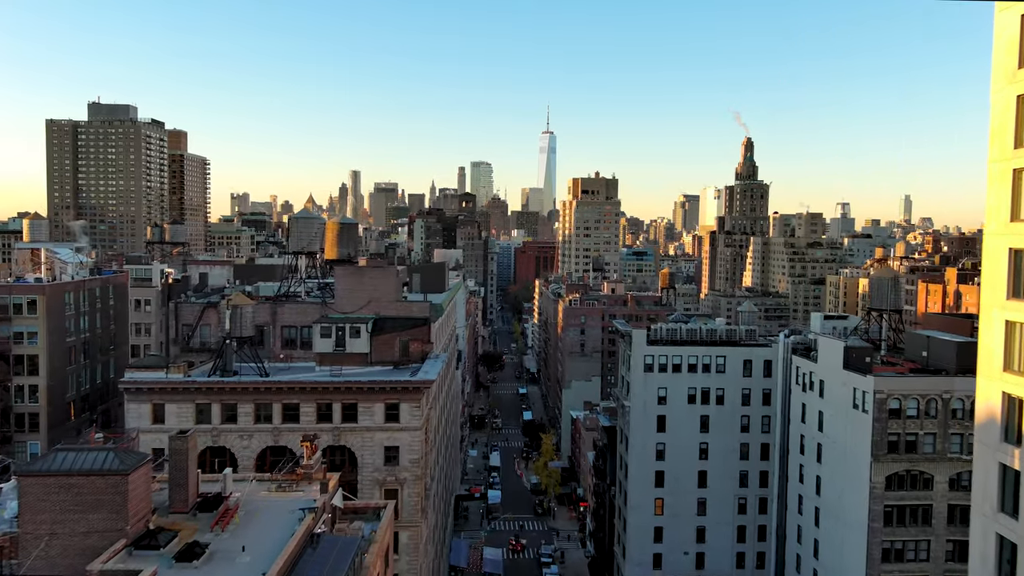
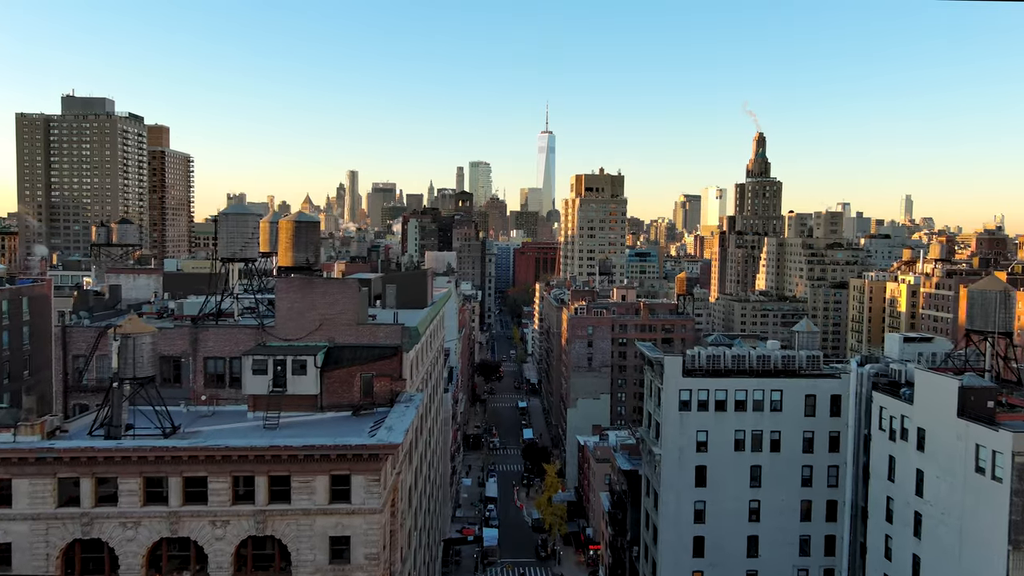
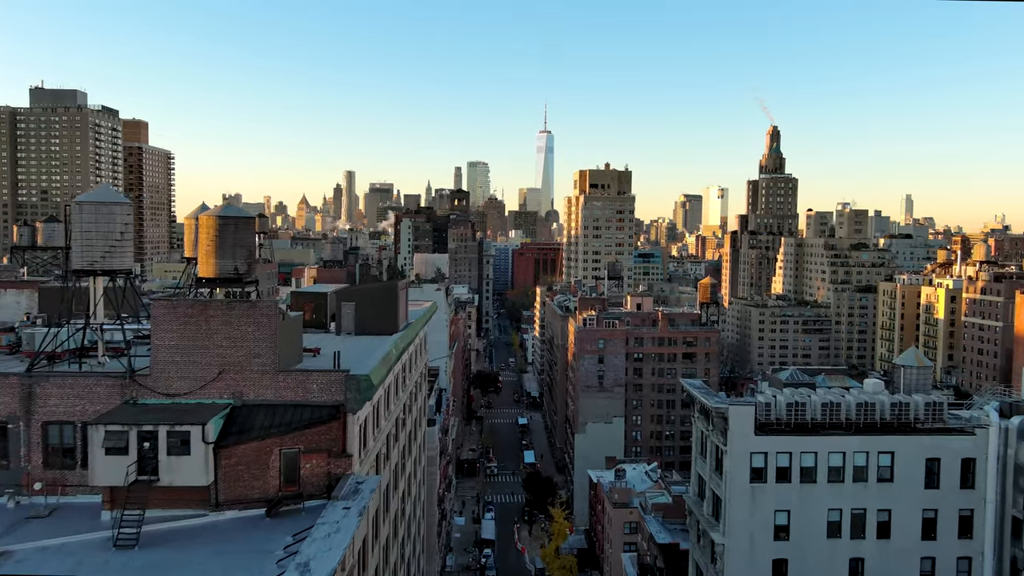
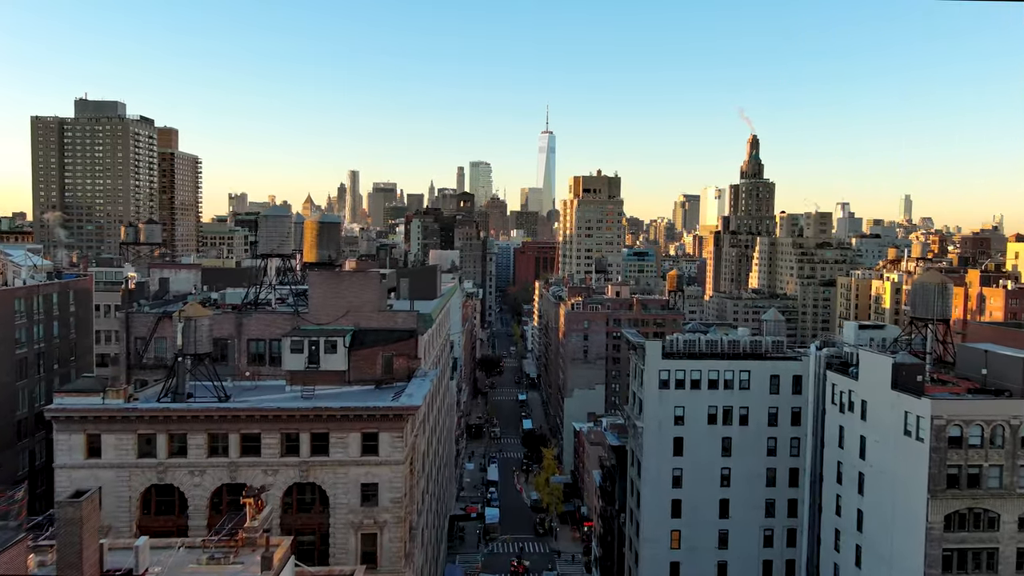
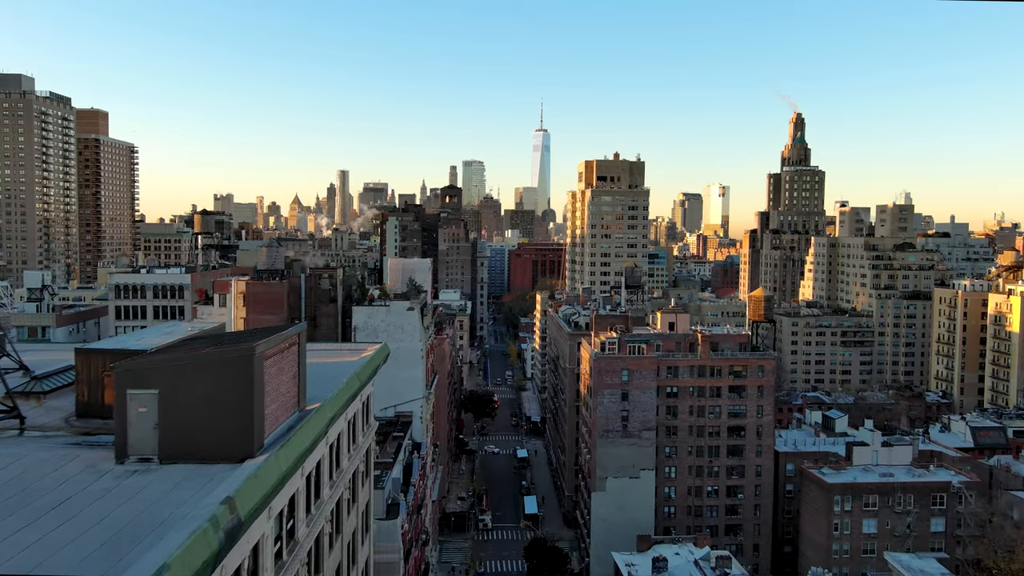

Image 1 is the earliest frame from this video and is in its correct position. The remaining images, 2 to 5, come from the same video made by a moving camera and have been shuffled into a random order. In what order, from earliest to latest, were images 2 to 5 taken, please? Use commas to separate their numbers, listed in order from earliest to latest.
4, 2, 3, 5
